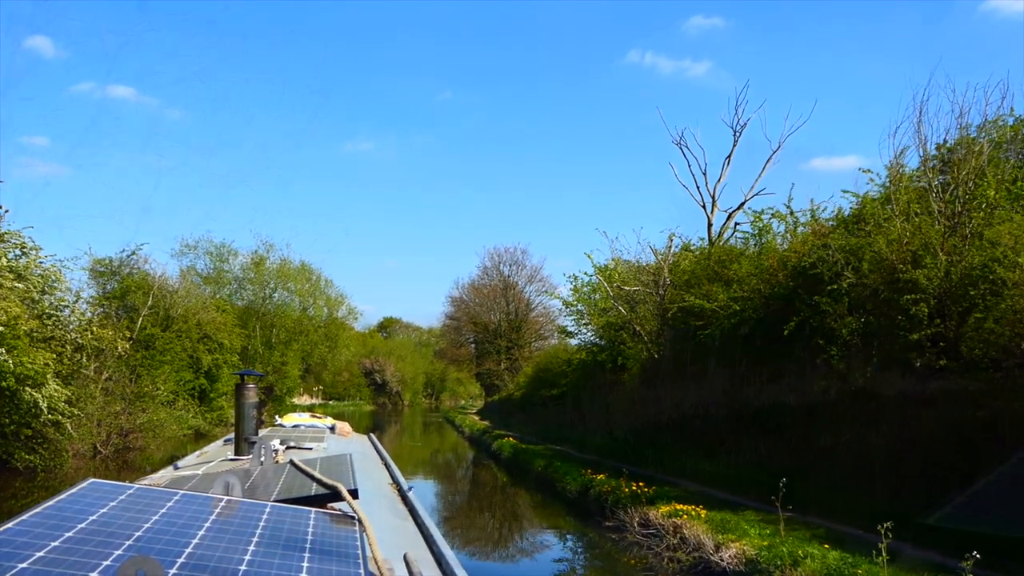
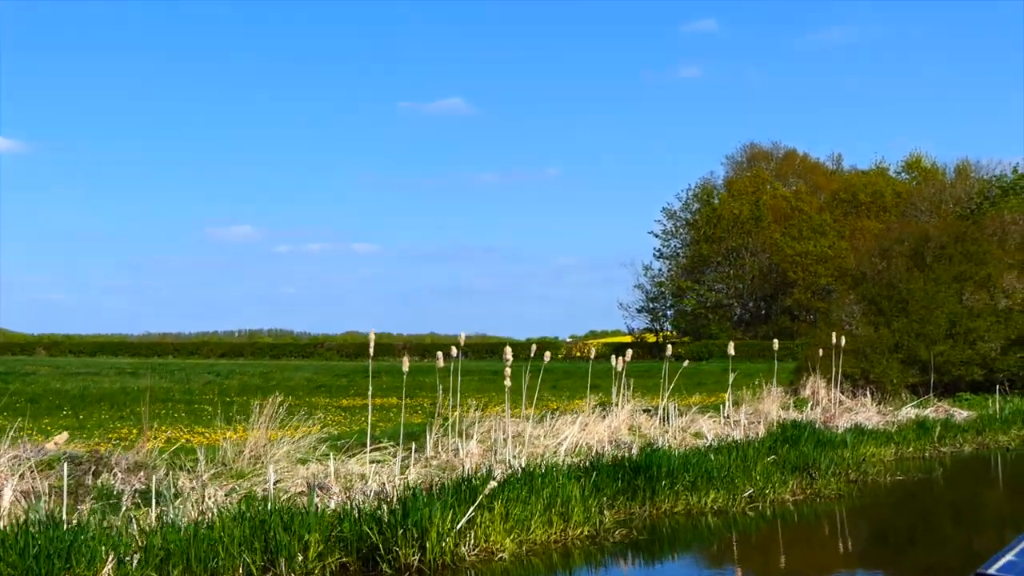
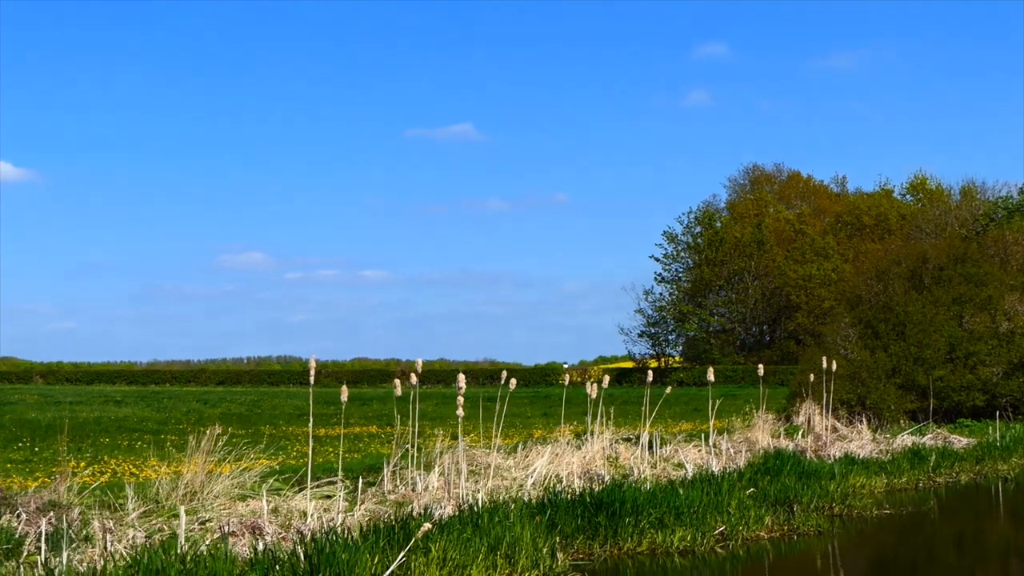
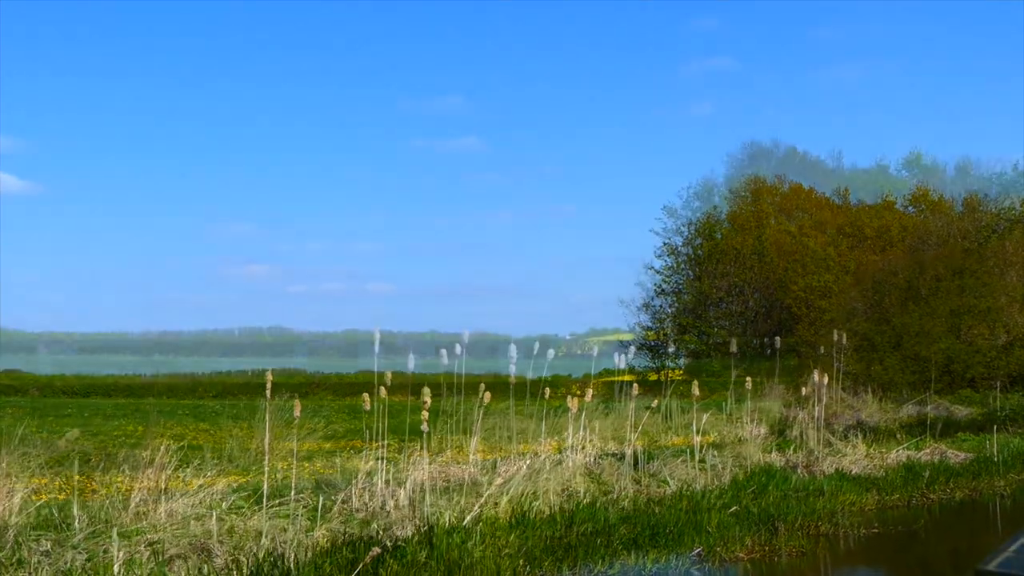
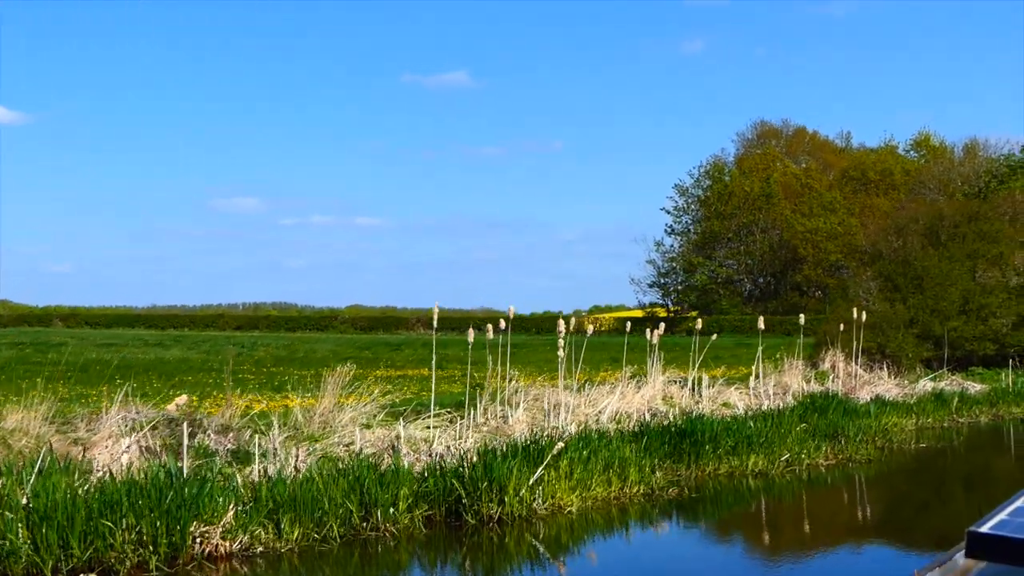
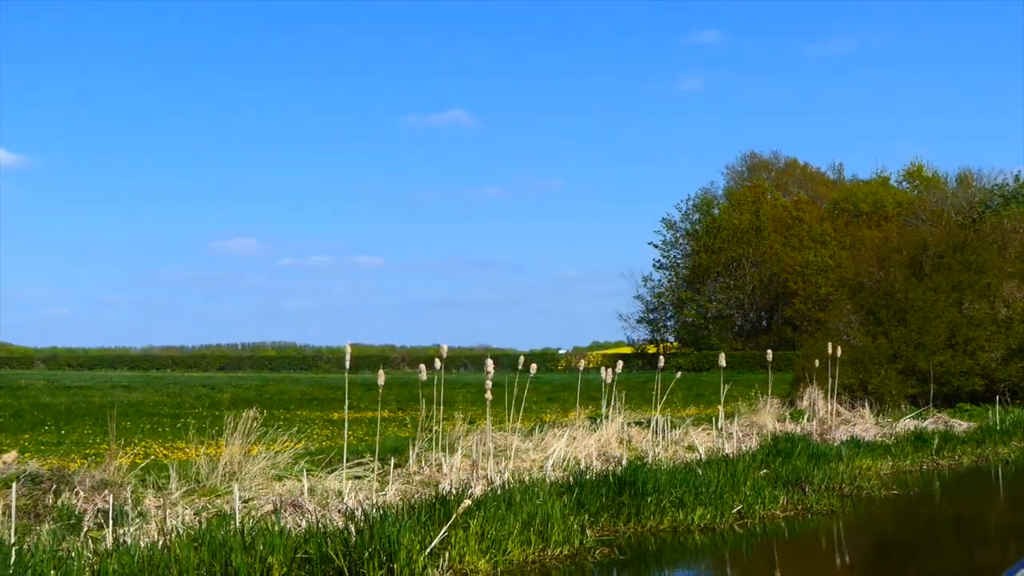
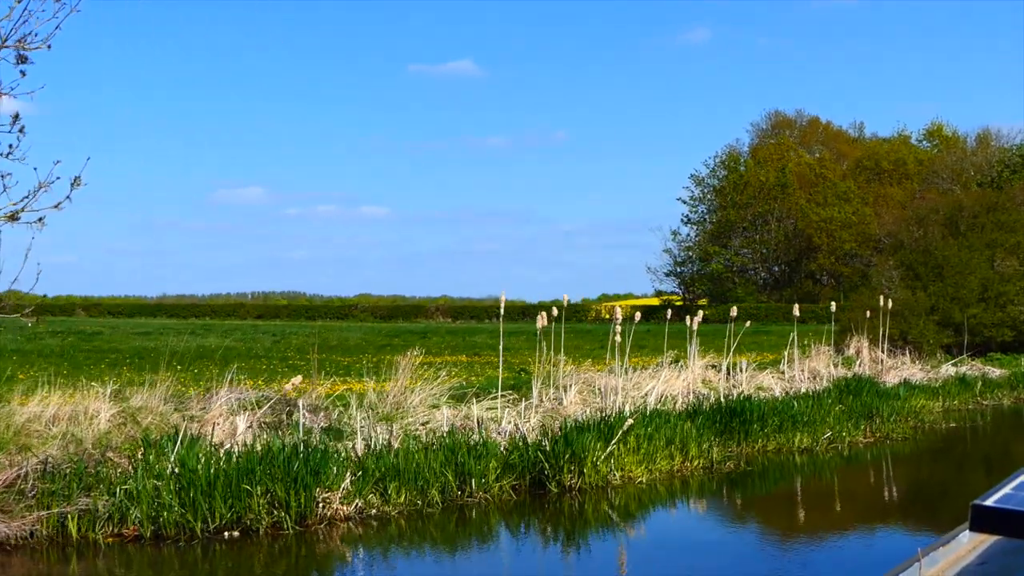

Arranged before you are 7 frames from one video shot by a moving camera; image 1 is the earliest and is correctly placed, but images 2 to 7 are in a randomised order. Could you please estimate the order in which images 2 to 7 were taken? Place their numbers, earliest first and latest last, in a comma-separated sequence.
7, 5, 2, 3, 4, 6
